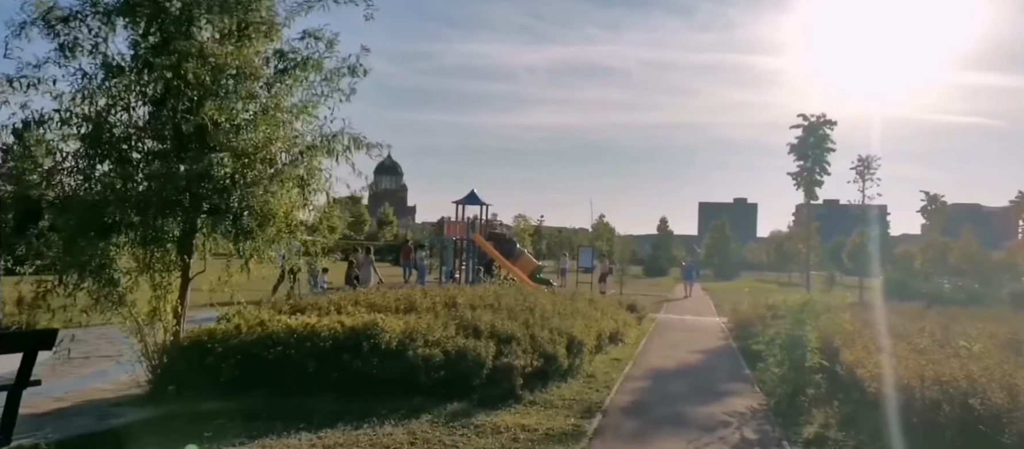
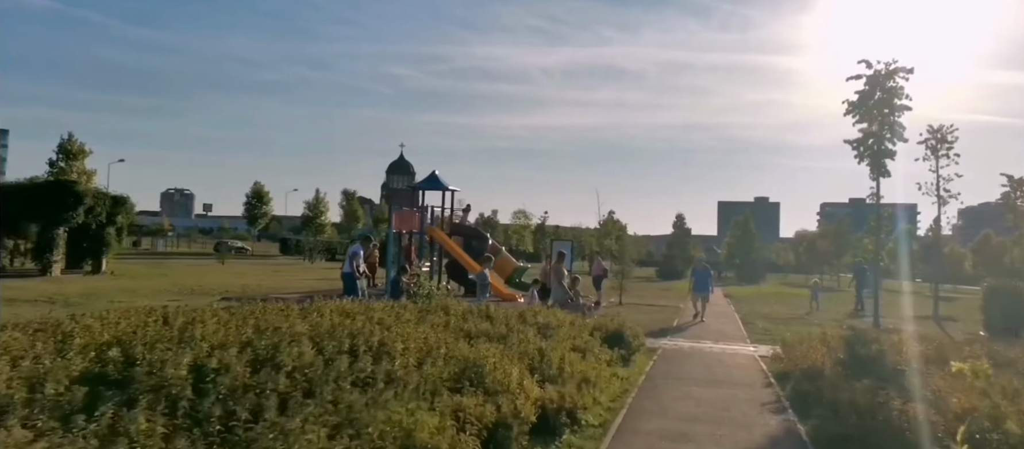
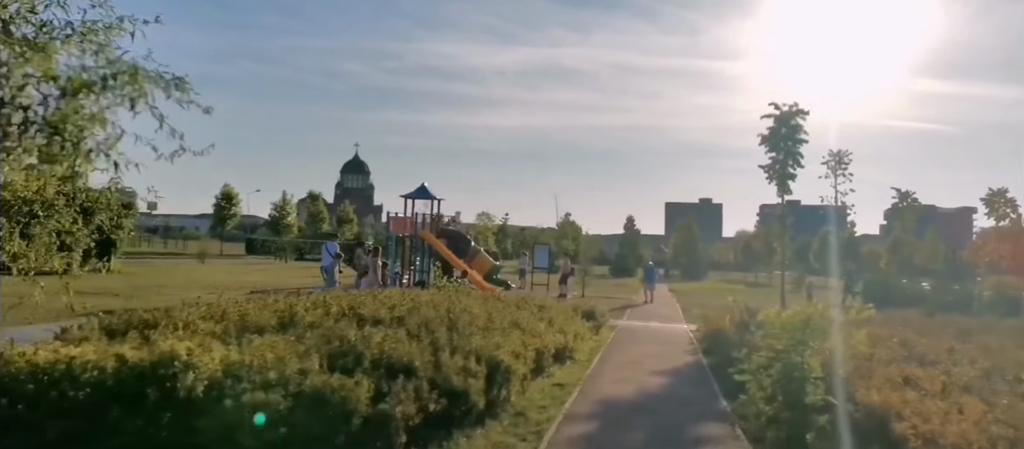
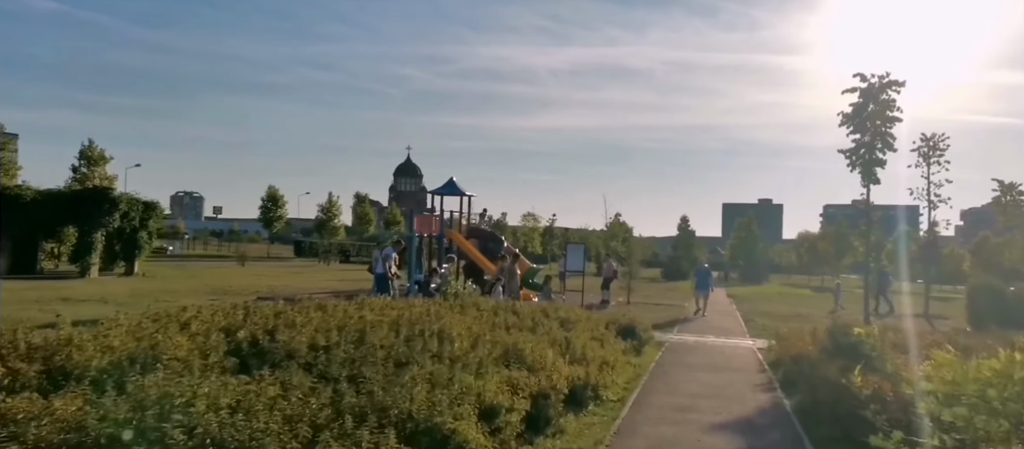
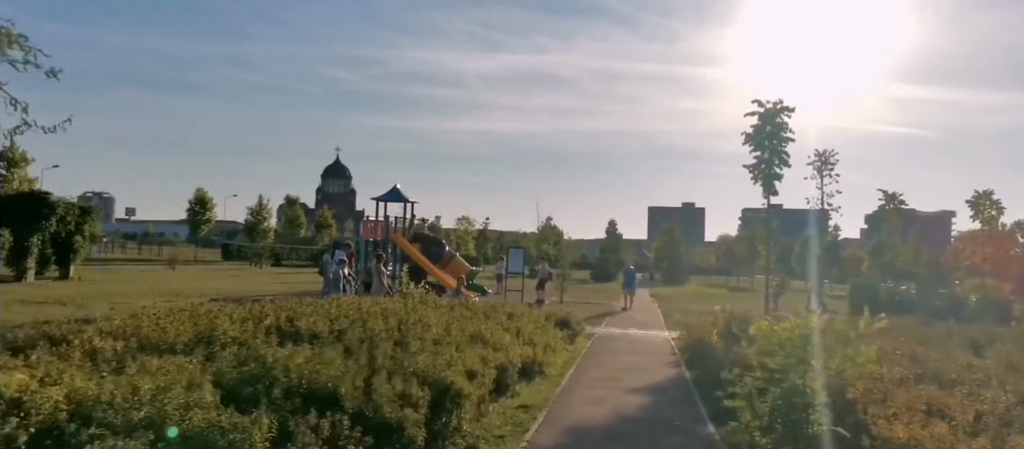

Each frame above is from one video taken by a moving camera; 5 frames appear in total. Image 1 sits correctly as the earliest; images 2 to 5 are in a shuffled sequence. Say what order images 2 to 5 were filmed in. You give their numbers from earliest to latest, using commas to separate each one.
3, 5, 4, 2
